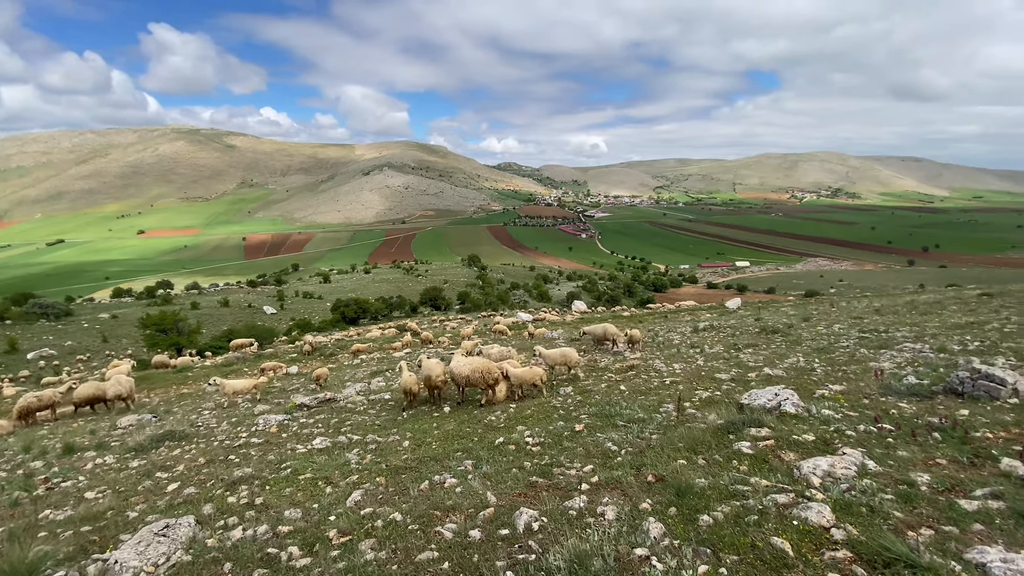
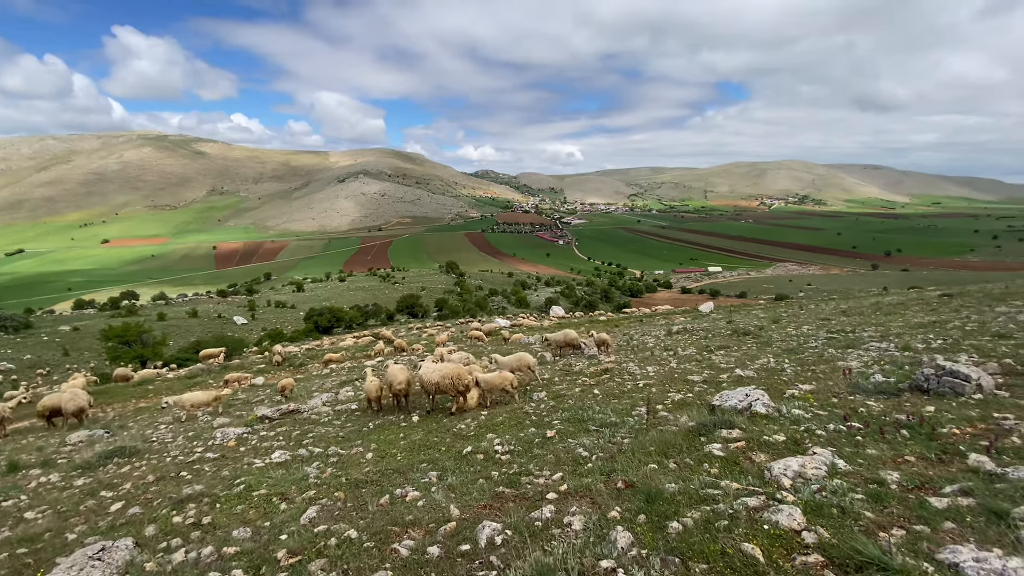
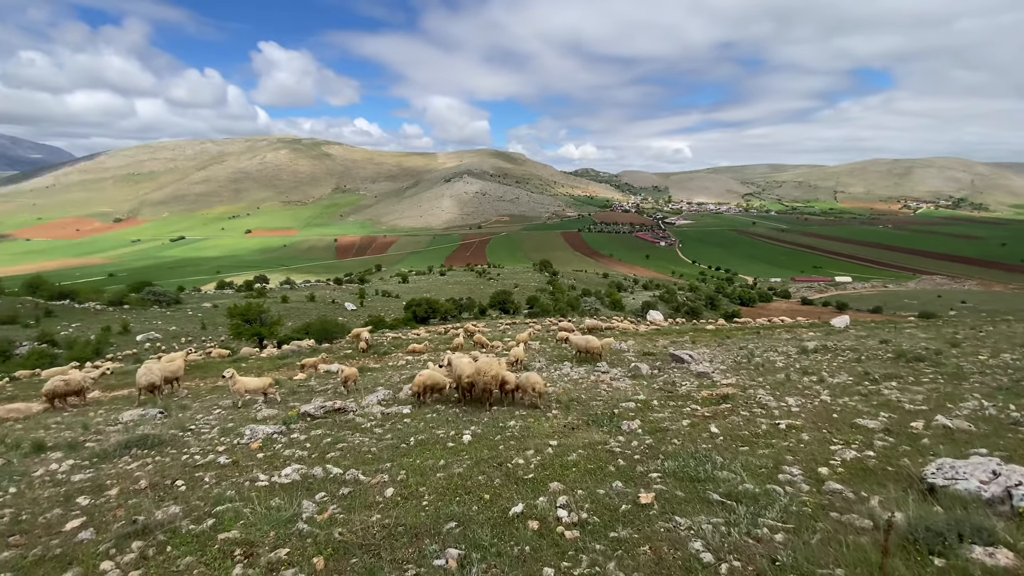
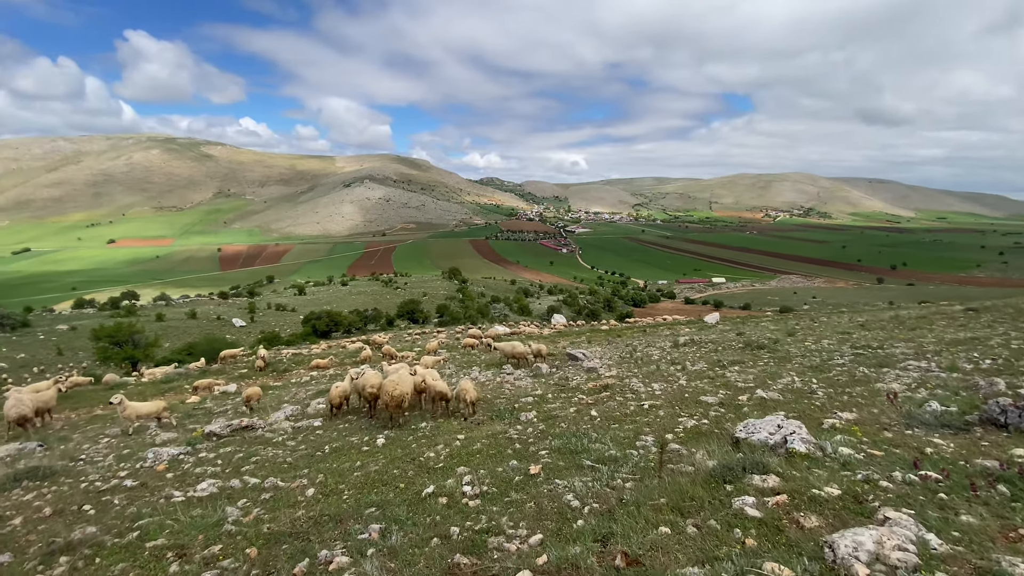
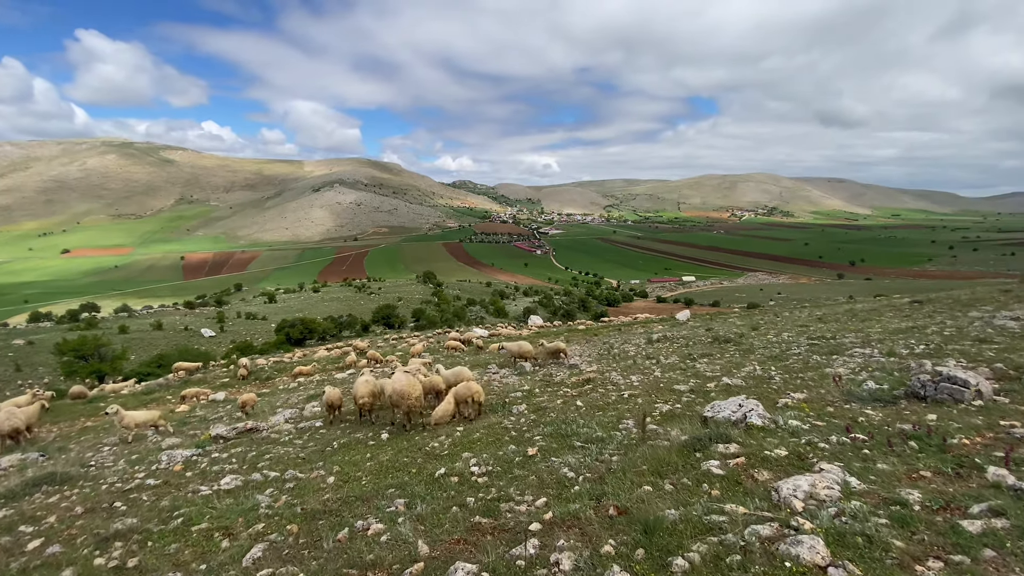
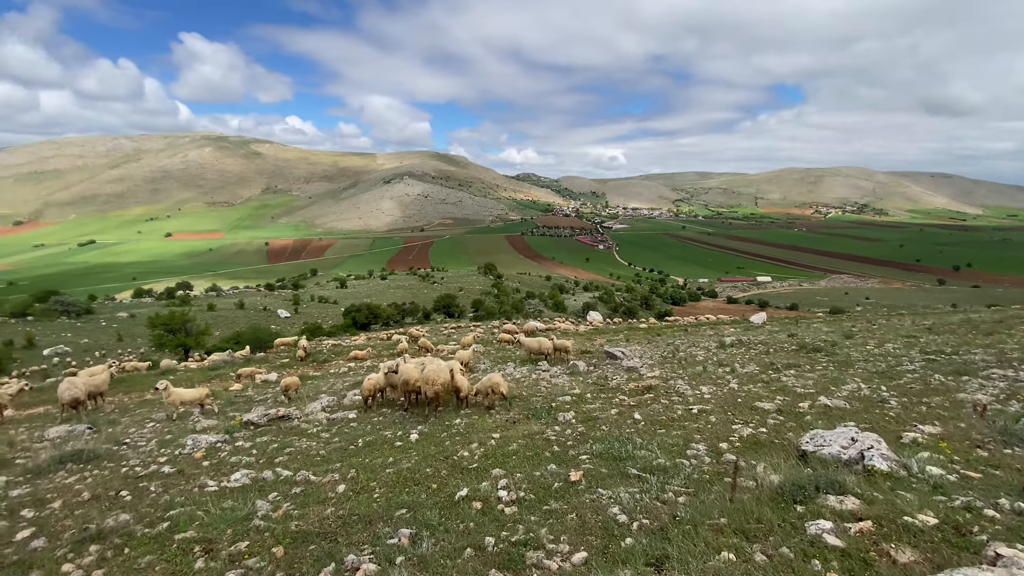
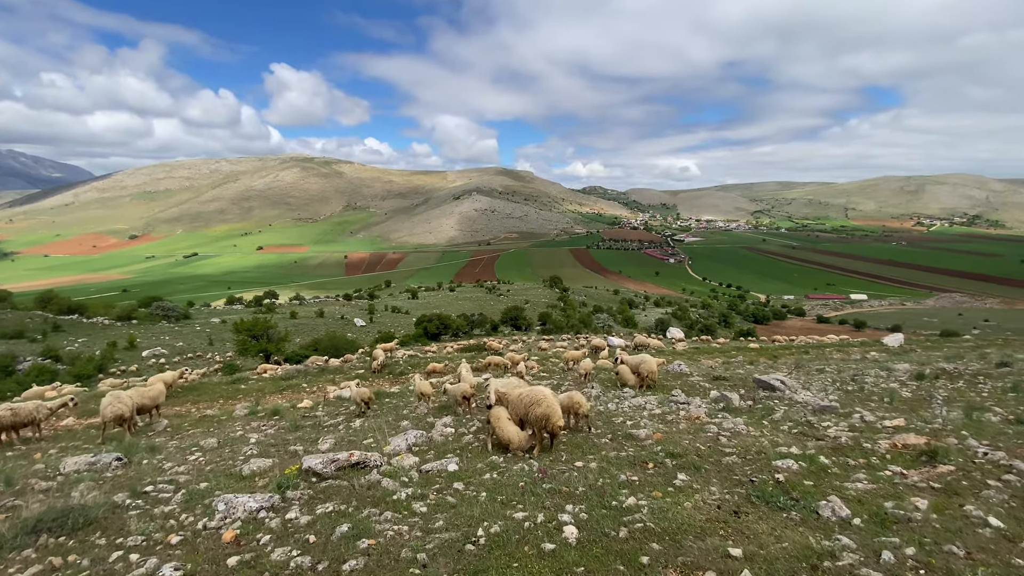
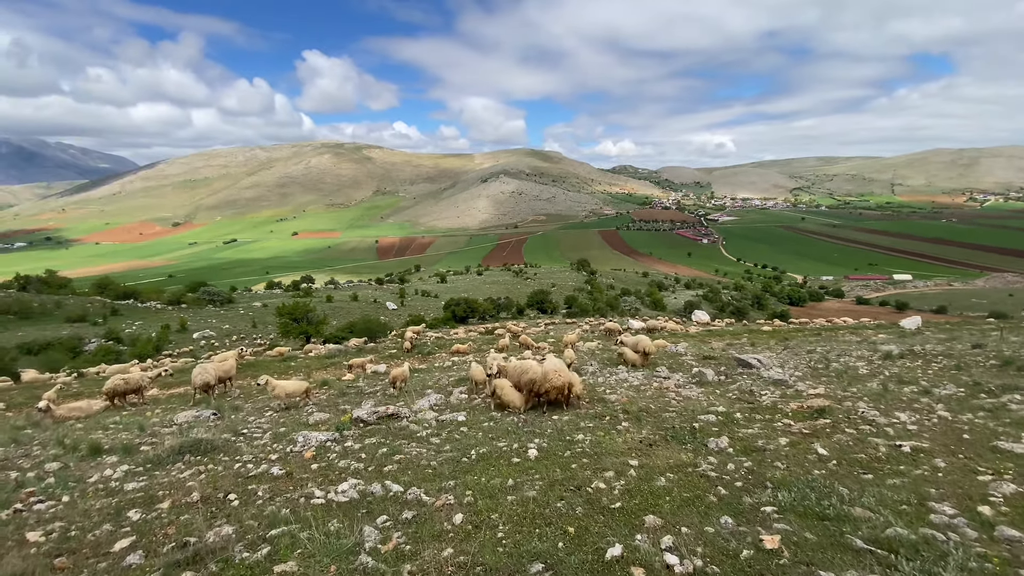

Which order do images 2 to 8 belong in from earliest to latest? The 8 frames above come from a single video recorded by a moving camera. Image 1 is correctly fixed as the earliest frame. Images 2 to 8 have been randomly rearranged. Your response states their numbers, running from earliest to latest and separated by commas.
2, 5, 4, 6, 3, 8, 7
